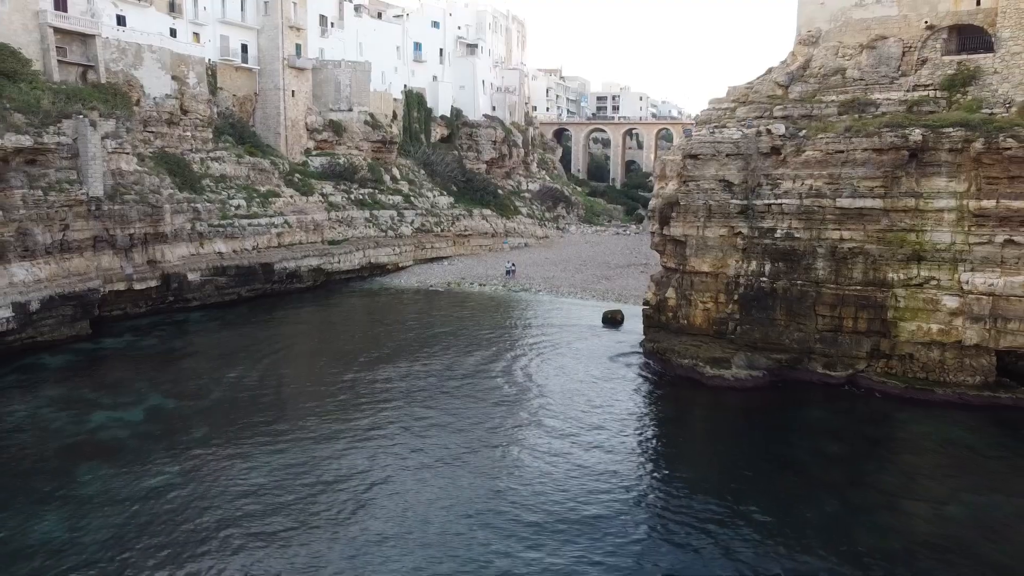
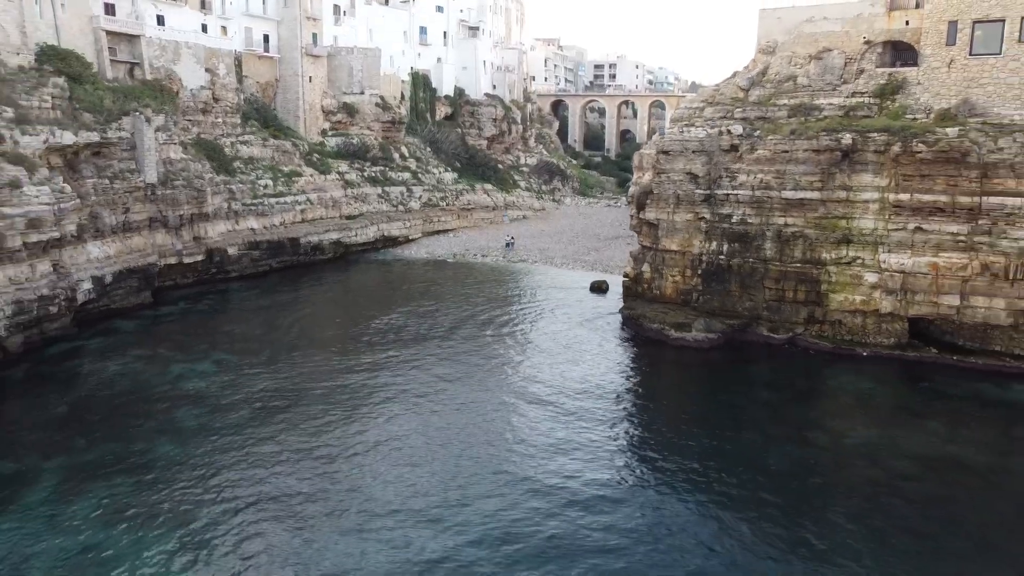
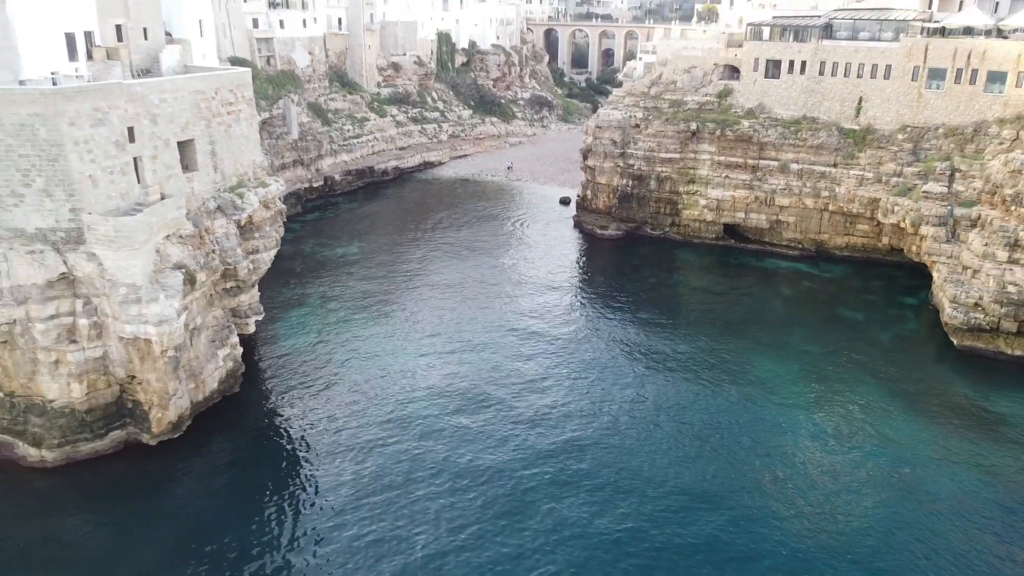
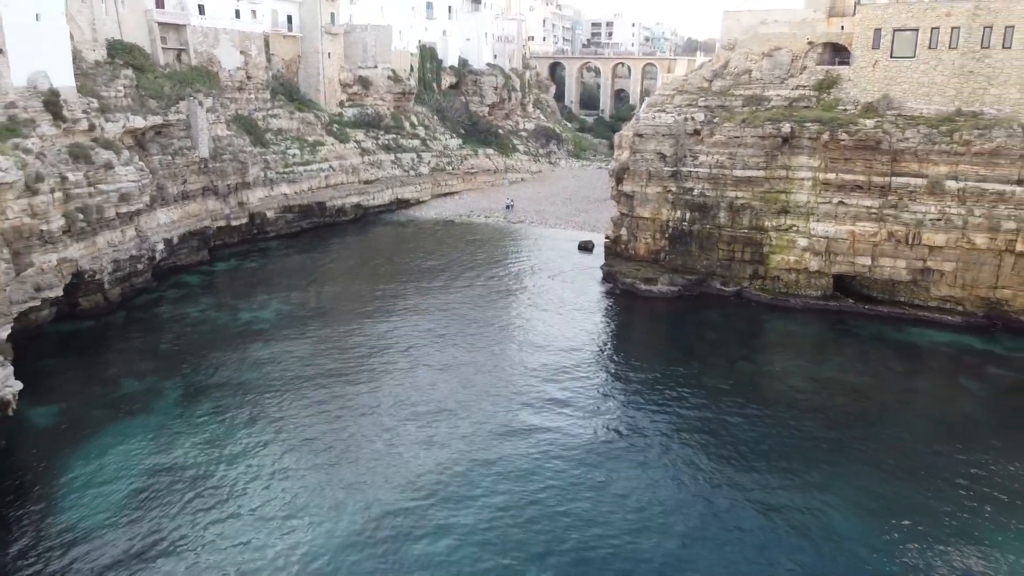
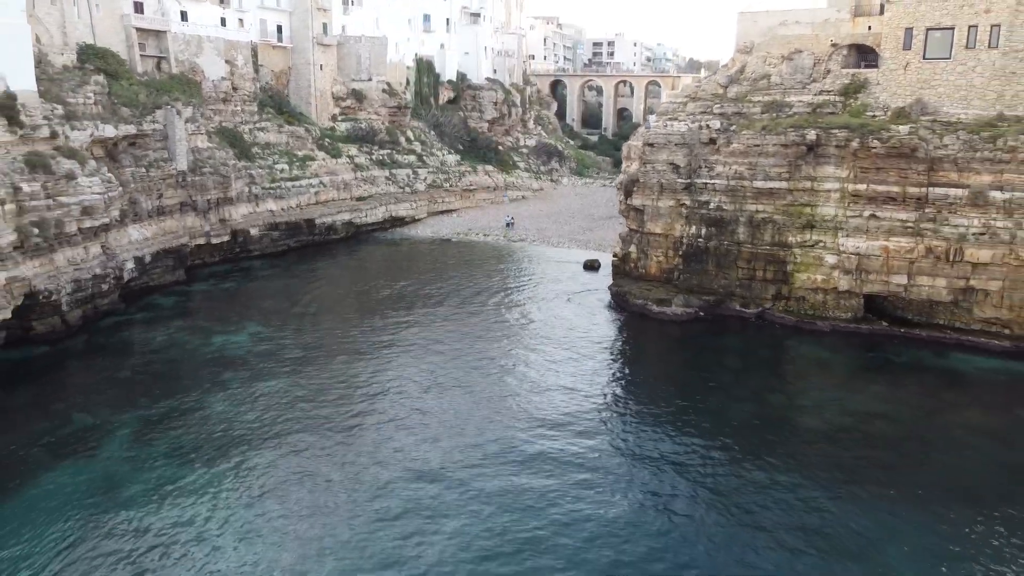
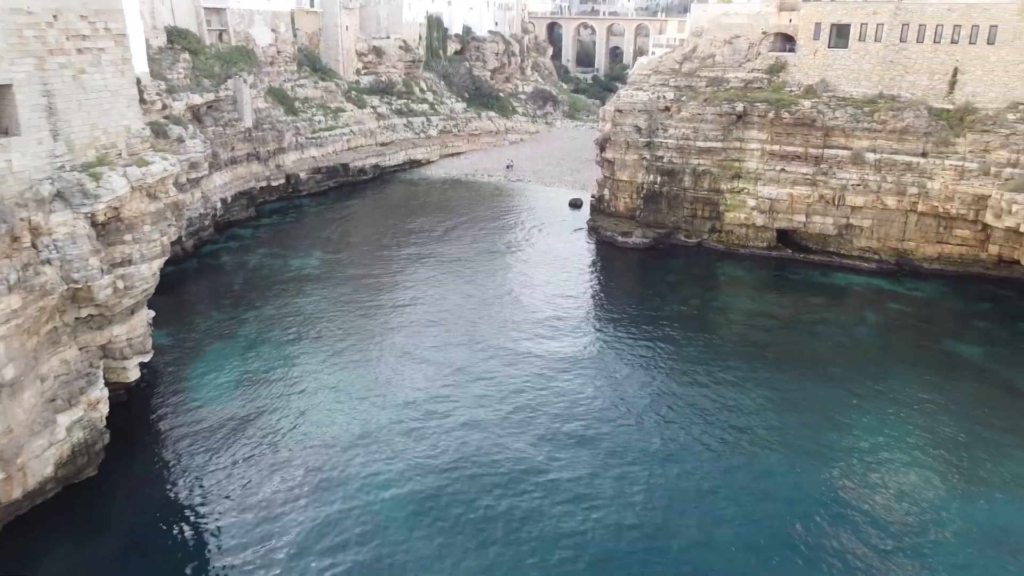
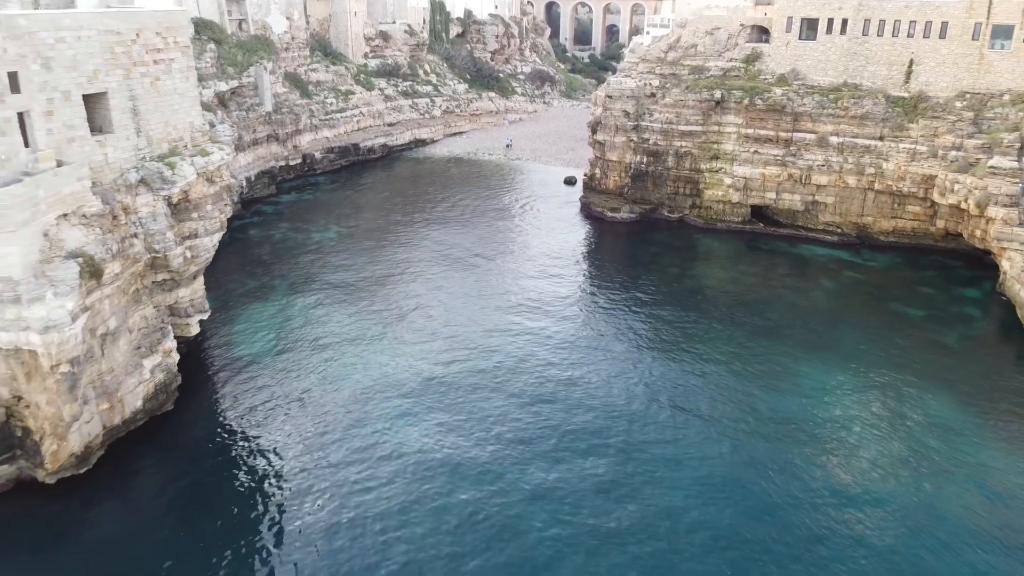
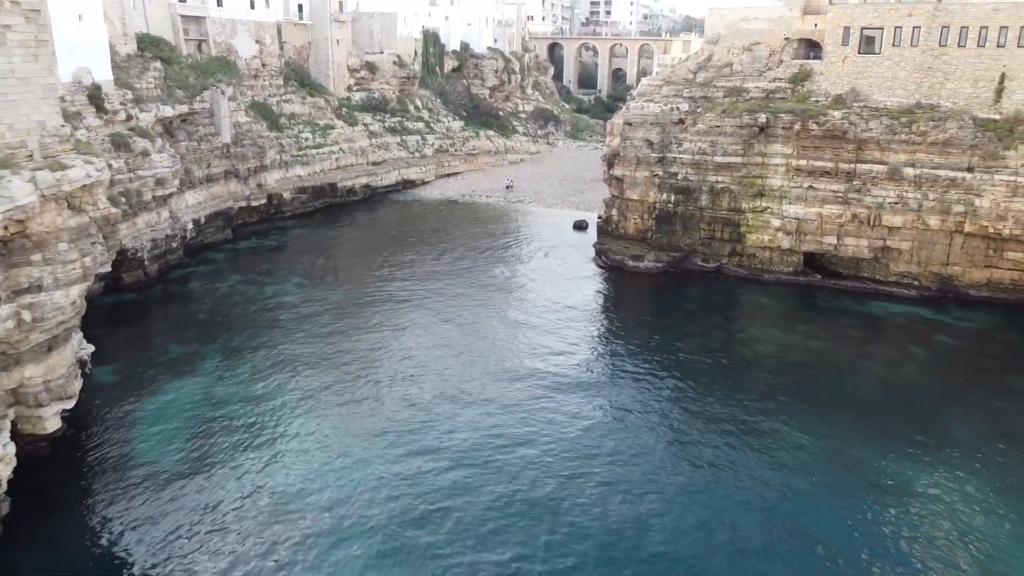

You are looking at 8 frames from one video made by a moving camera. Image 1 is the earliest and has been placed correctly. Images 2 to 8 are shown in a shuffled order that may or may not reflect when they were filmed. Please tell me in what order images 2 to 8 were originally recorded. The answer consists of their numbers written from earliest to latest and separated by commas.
2, 5, 4, 8, 6, 7, 3
